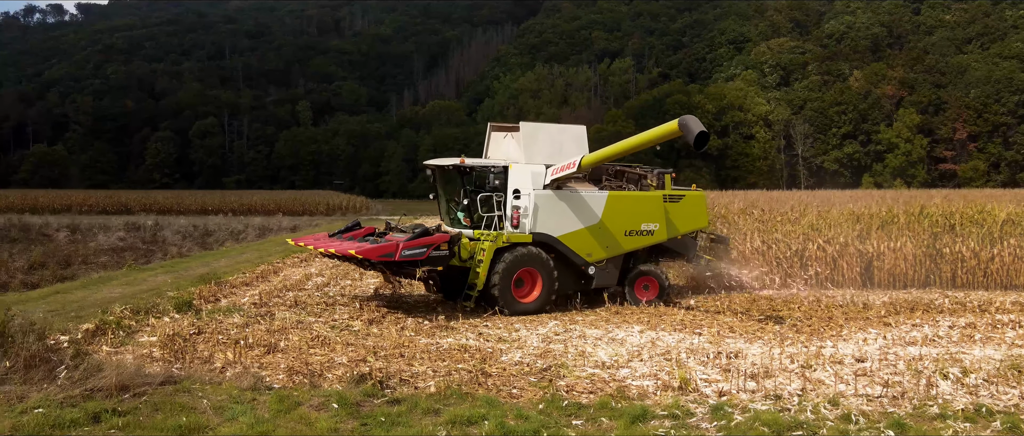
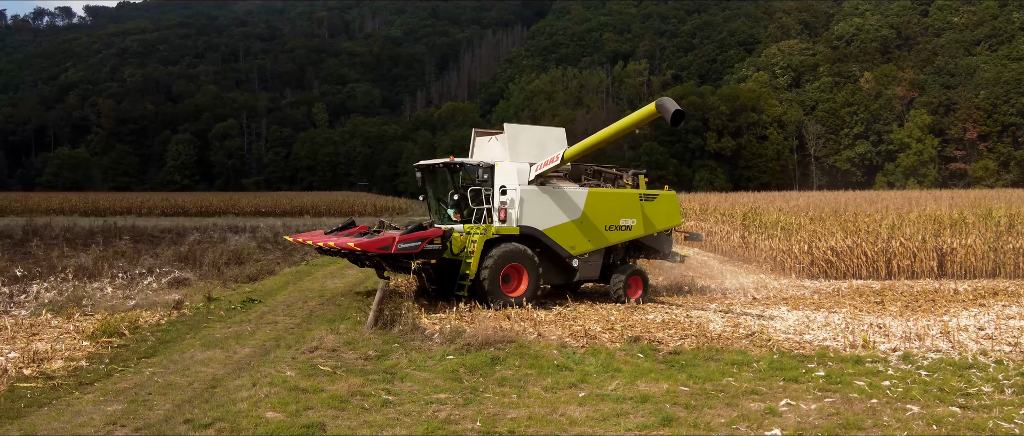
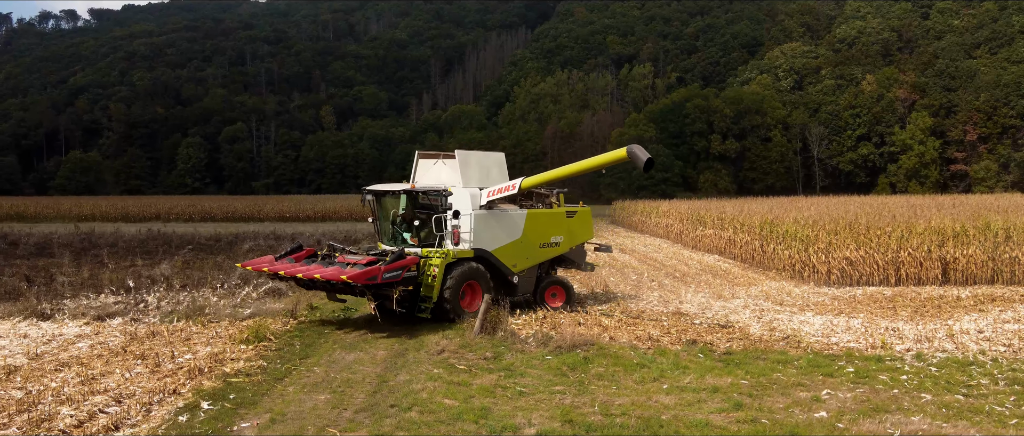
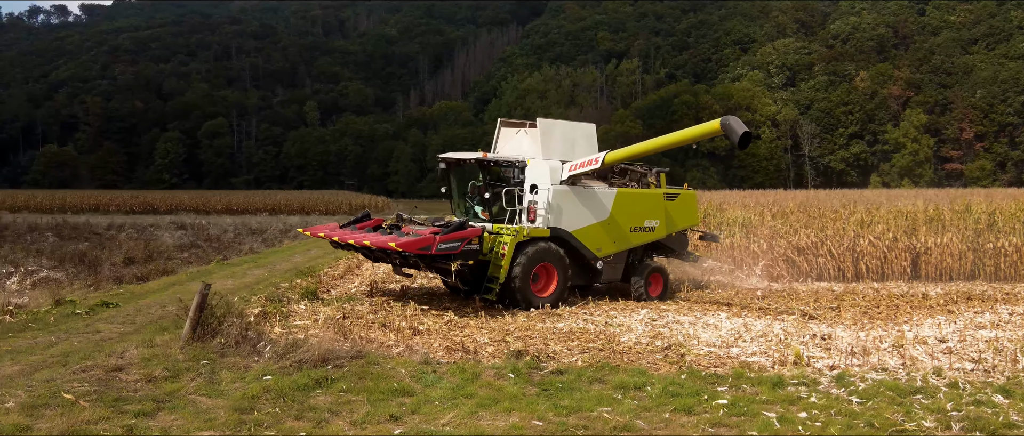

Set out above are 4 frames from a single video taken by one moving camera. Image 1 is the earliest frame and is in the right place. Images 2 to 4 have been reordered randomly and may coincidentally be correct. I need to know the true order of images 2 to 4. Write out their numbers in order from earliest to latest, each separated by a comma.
4, 2, 3
